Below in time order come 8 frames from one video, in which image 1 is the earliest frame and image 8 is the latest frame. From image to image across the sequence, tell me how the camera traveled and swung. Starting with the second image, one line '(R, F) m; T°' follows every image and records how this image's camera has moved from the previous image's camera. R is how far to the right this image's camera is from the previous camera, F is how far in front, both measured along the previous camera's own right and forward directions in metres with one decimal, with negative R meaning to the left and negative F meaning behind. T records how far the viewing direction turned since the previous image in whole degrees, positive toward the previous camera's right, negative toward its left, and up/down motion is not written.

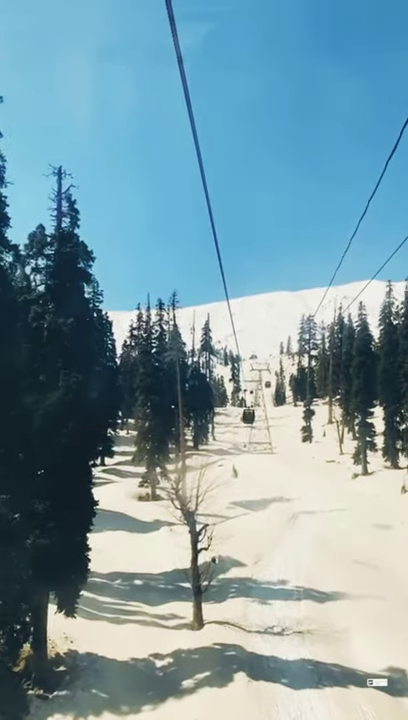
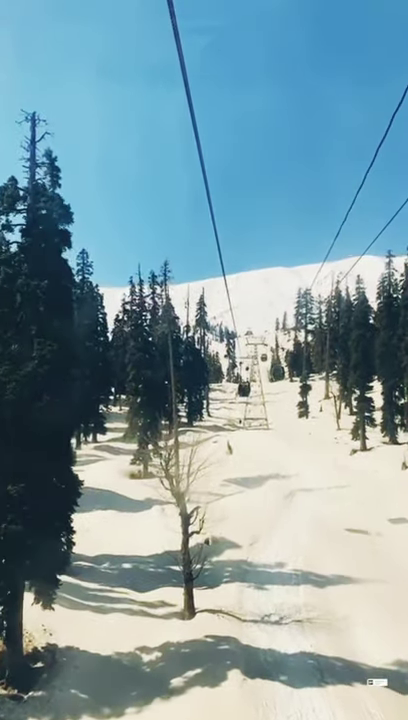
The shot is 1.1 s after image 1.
(+0.1, +1.7) m; 0°
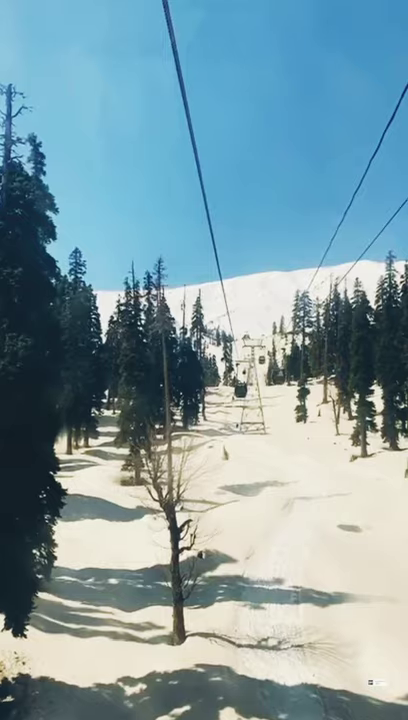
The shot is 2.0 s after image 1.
(+0.1, +1.6) m; 0°
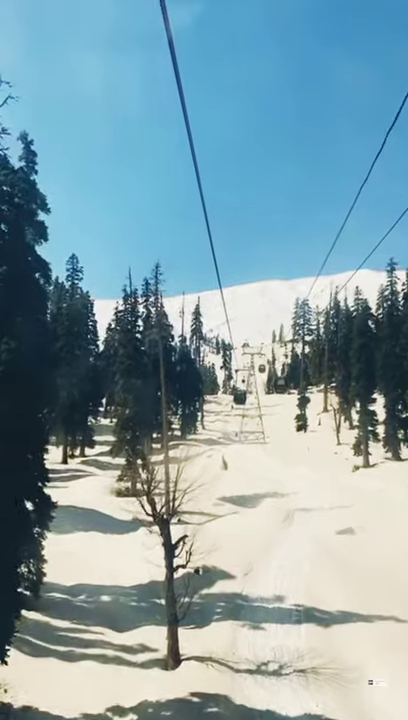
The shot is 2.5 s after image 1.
(+0.1, +0.9) m; 0°
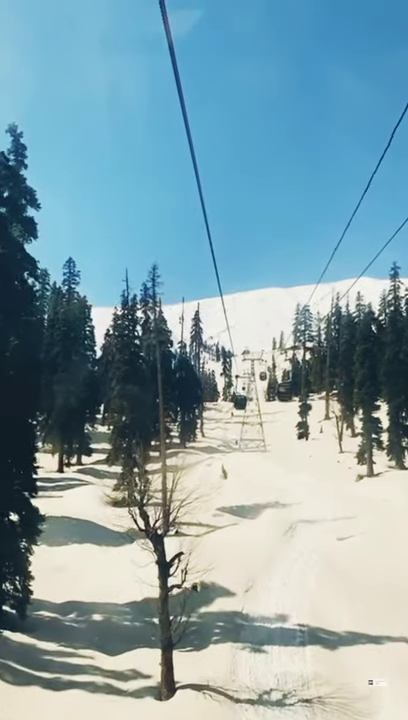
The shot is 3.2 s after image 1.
(+0.1, +1.1) m; 0°
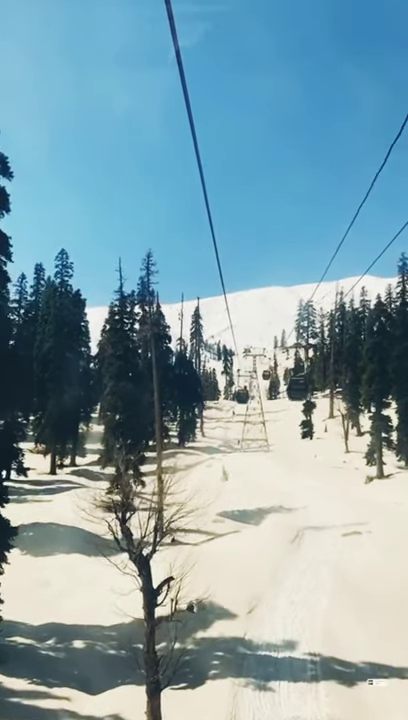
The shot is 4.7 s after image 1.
(+0.2, +2.4) m; 0°
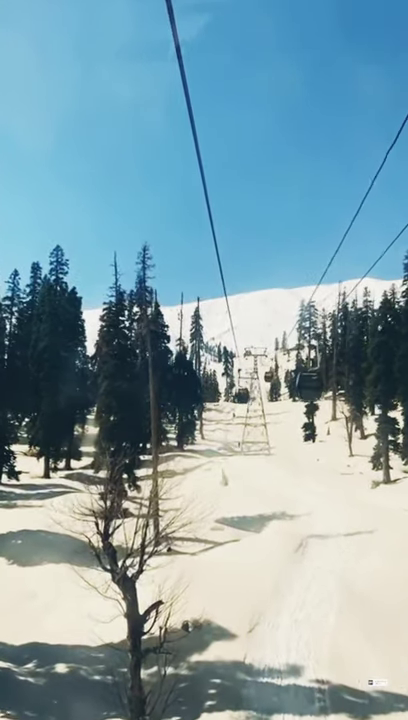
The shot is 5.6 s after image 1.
(+0.1, +1.5) m; 0°
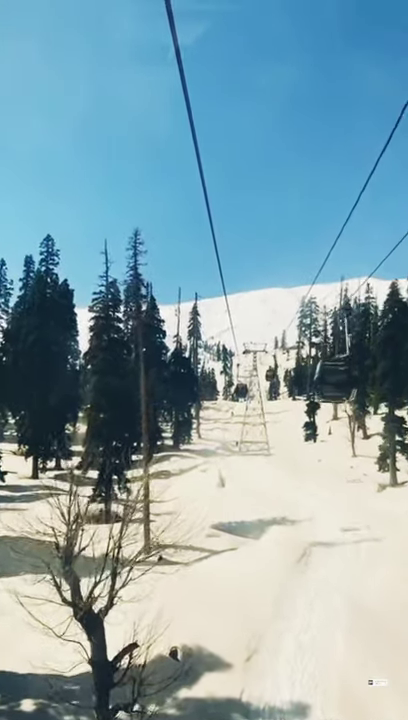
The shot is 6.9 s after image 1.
(+0.2, +2.1) m; 0°
